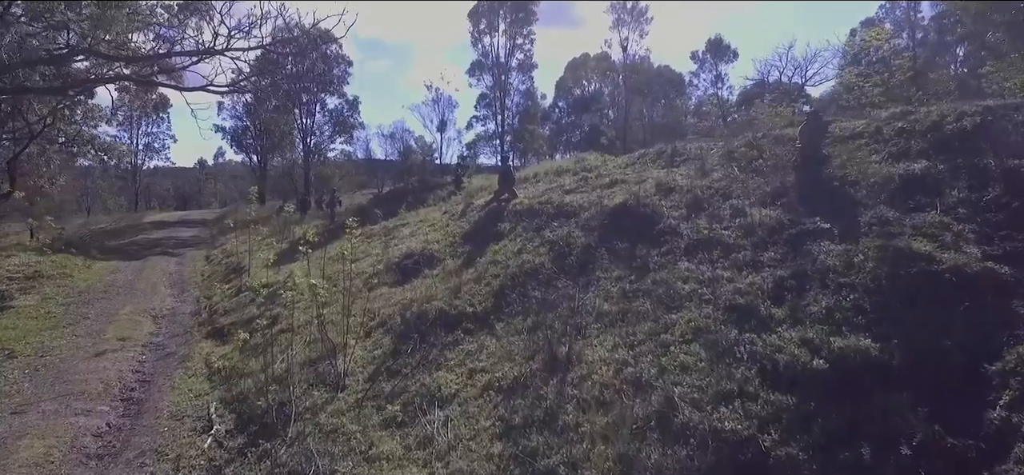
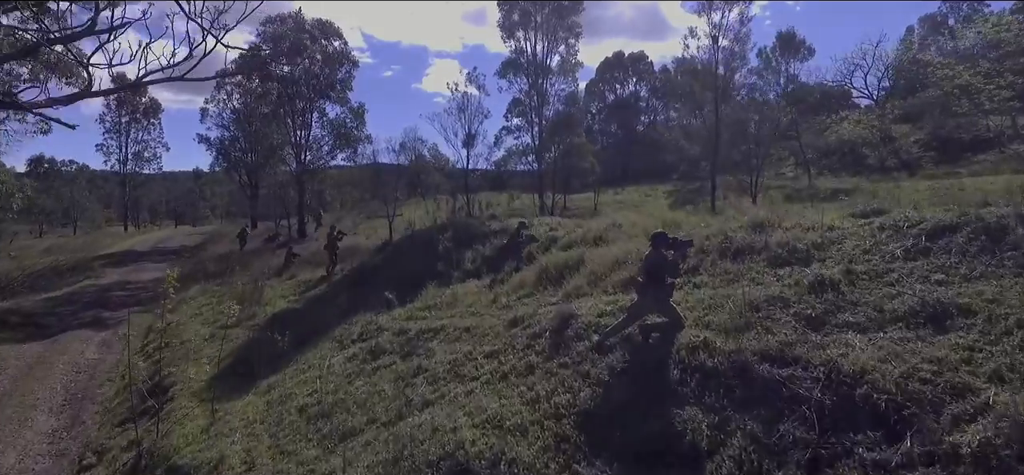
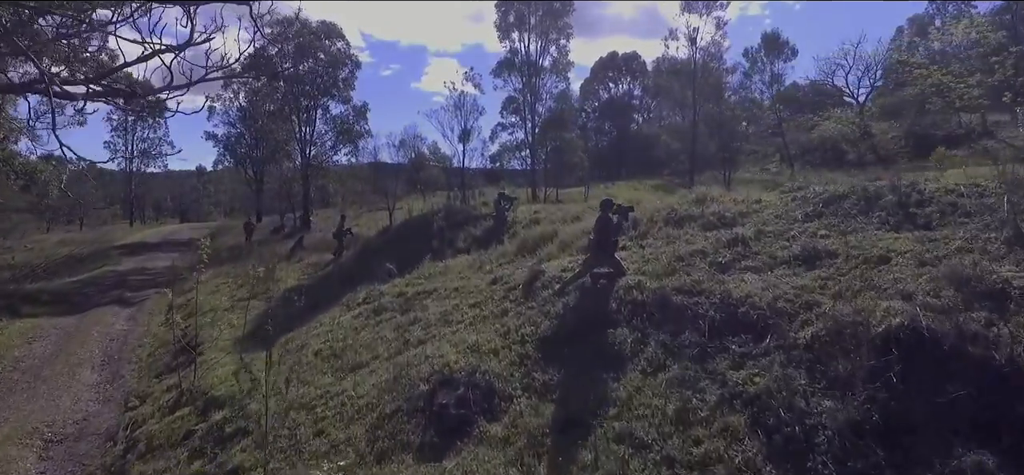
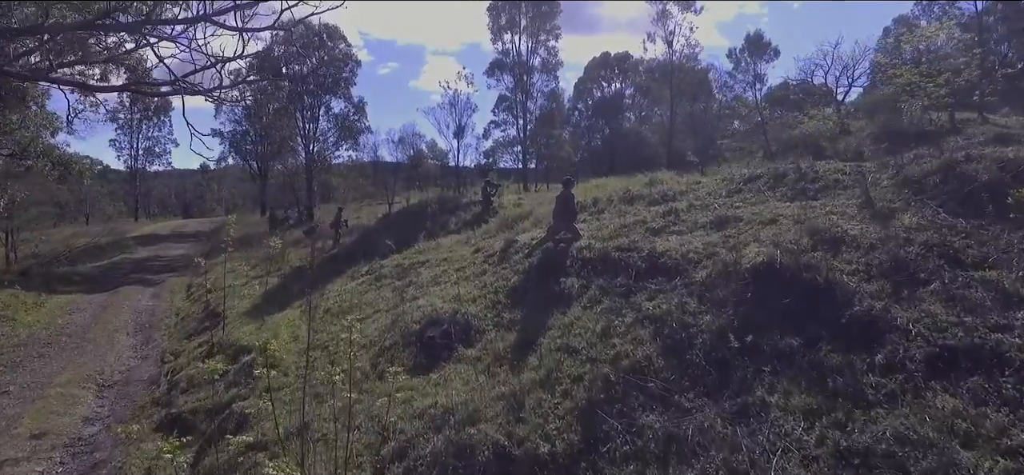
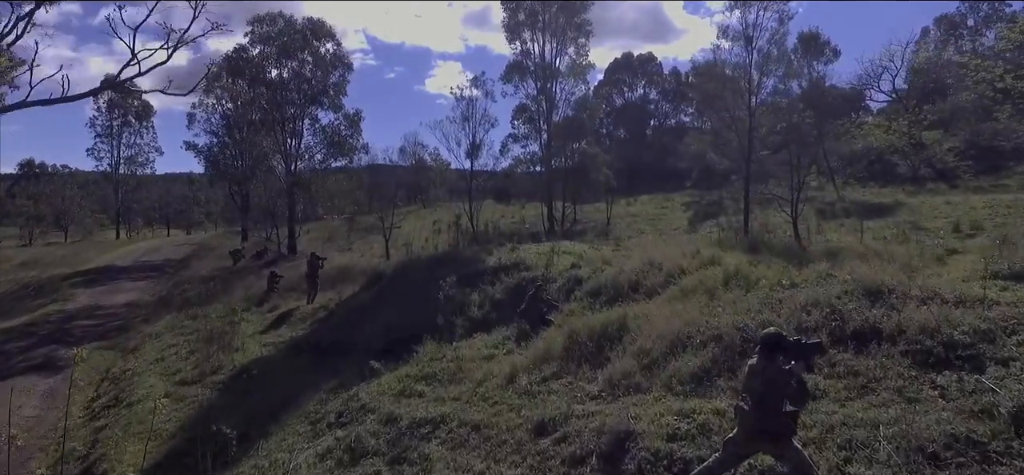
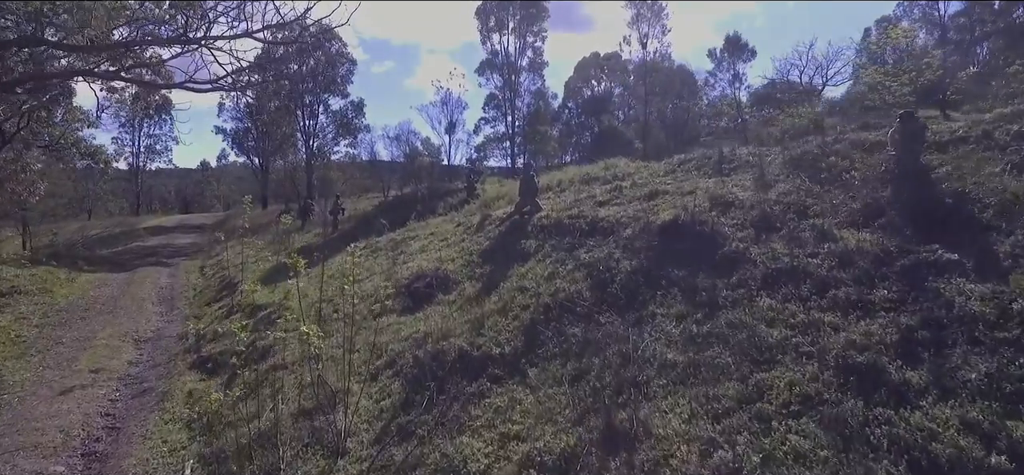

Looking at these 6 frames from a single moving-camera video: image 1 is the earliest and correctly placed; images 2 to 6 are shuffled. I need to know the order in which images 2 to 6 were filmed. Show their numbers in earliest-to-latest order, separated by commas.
6, 4, 3, 2, 5
